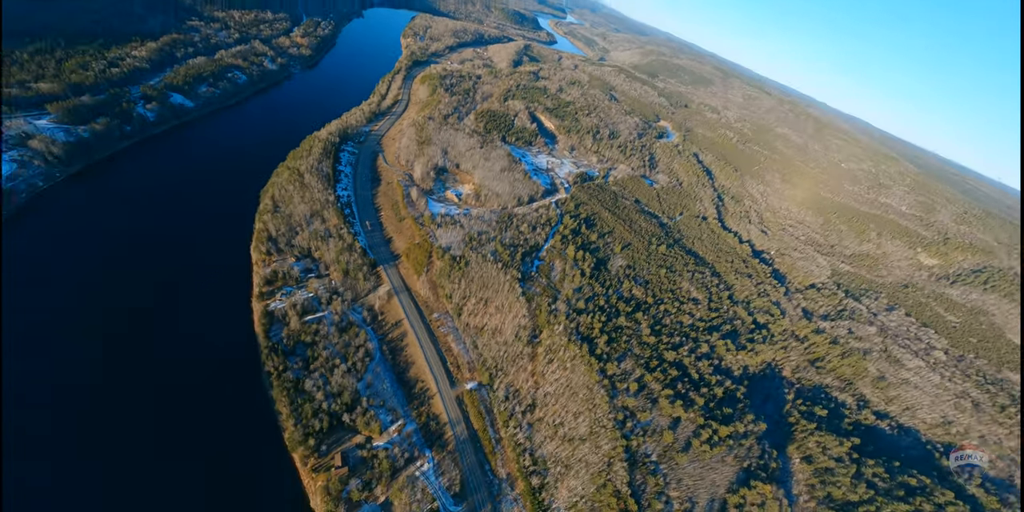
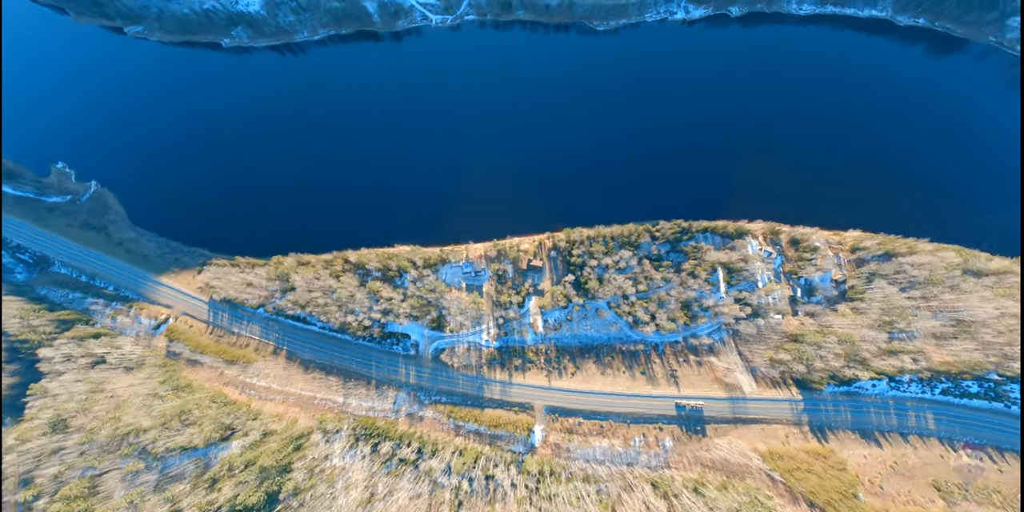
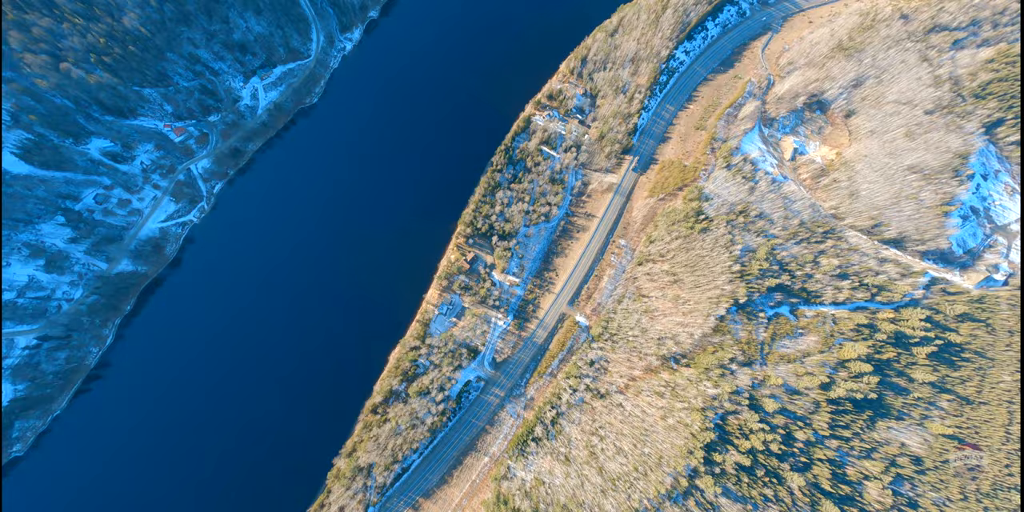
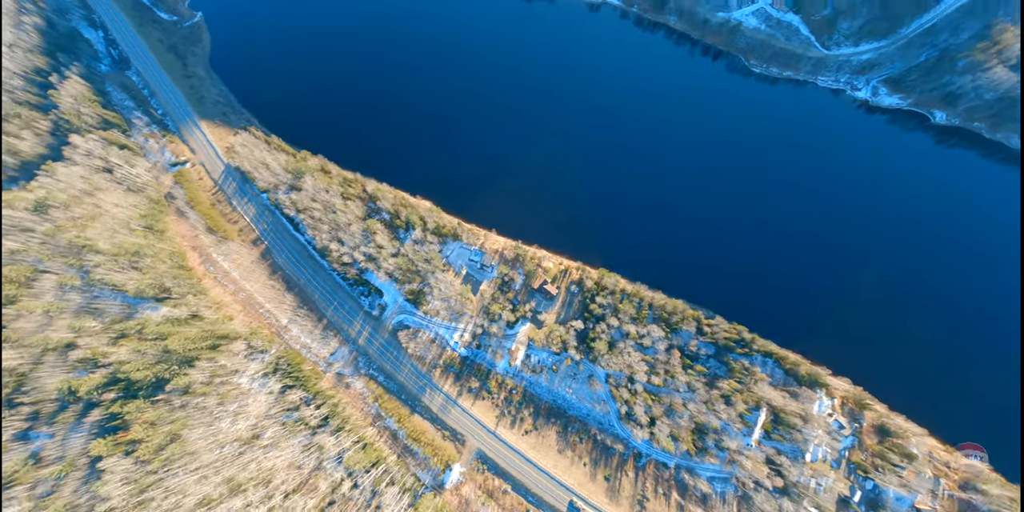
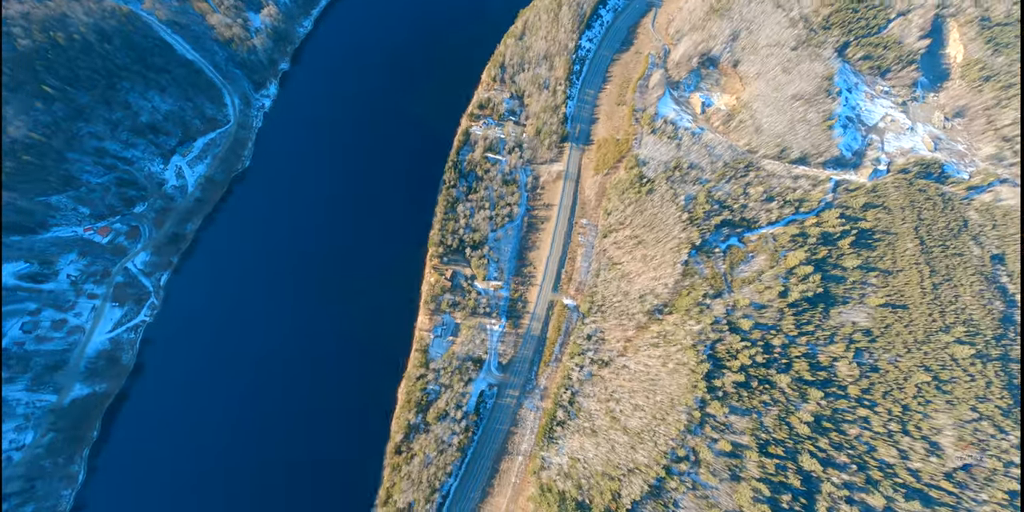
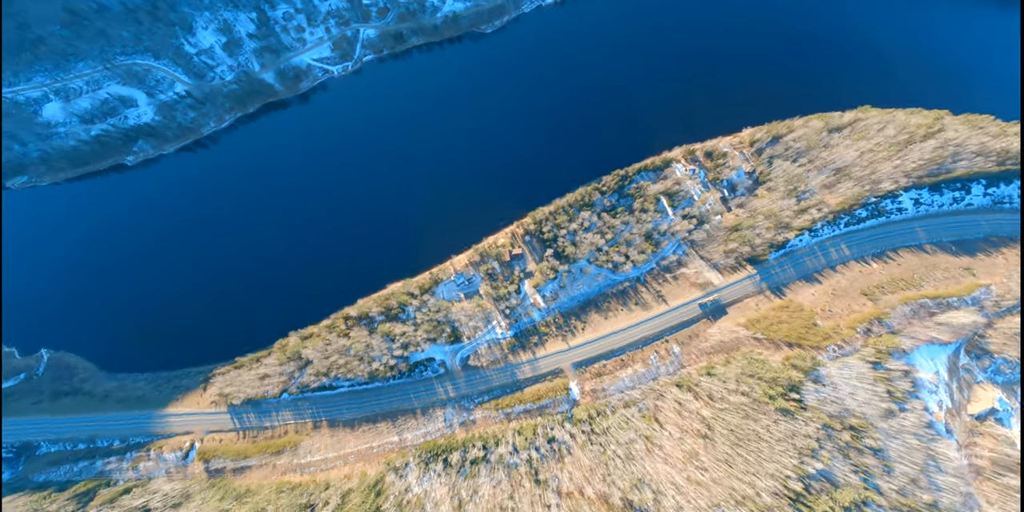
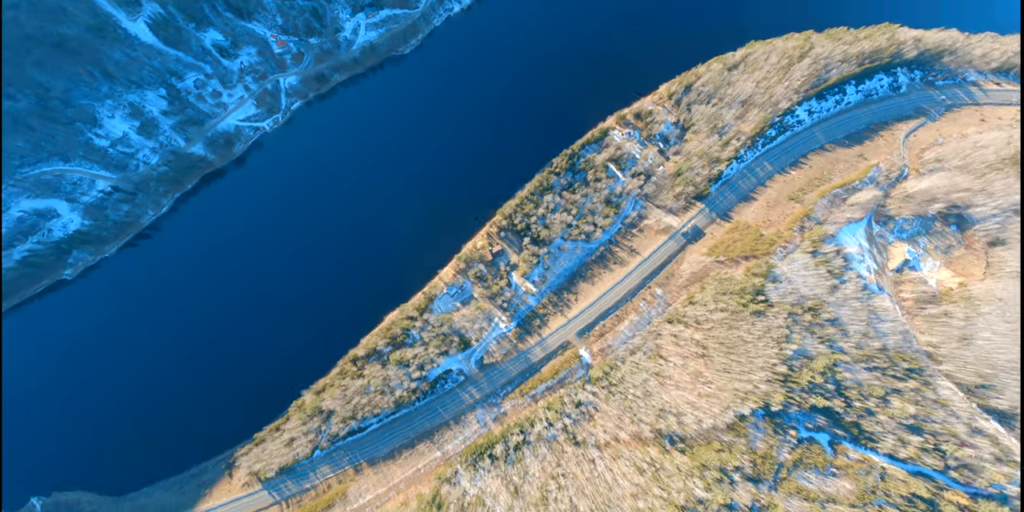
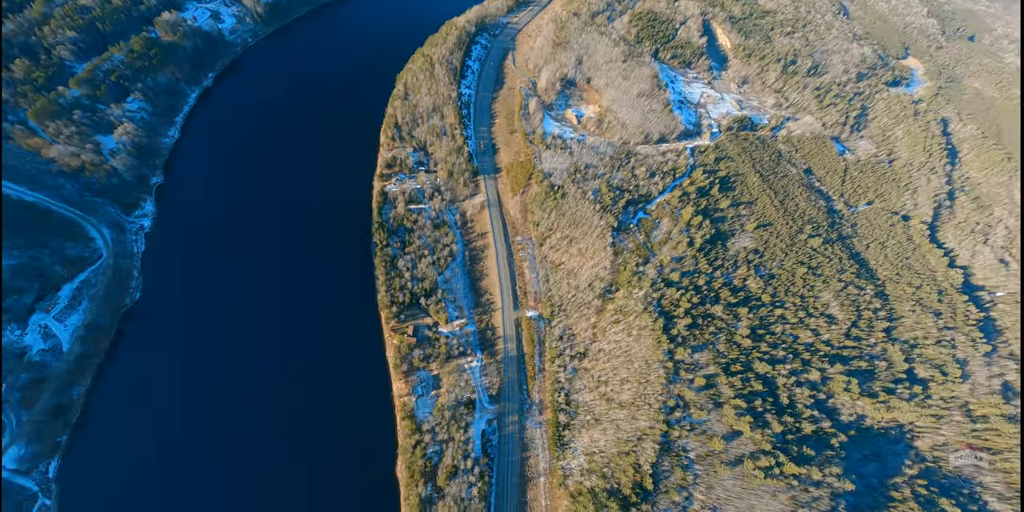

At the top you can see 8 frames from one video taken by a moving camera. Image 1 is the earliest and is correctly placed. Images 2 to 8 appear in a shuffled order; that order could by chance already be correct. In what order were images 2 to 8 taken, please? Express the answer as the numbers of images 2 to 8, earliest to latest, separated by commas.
8, 5, 3, 7, 6, 2, 4
